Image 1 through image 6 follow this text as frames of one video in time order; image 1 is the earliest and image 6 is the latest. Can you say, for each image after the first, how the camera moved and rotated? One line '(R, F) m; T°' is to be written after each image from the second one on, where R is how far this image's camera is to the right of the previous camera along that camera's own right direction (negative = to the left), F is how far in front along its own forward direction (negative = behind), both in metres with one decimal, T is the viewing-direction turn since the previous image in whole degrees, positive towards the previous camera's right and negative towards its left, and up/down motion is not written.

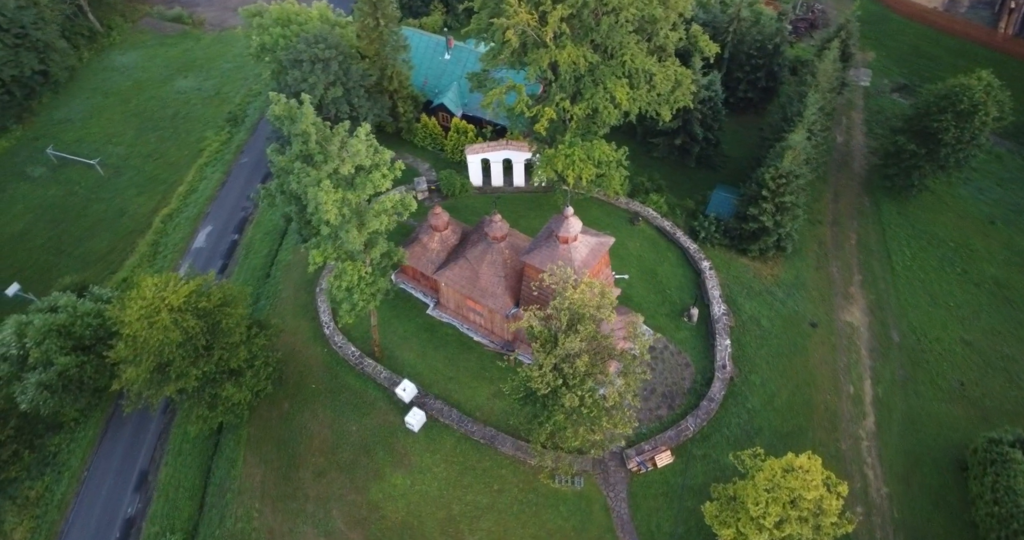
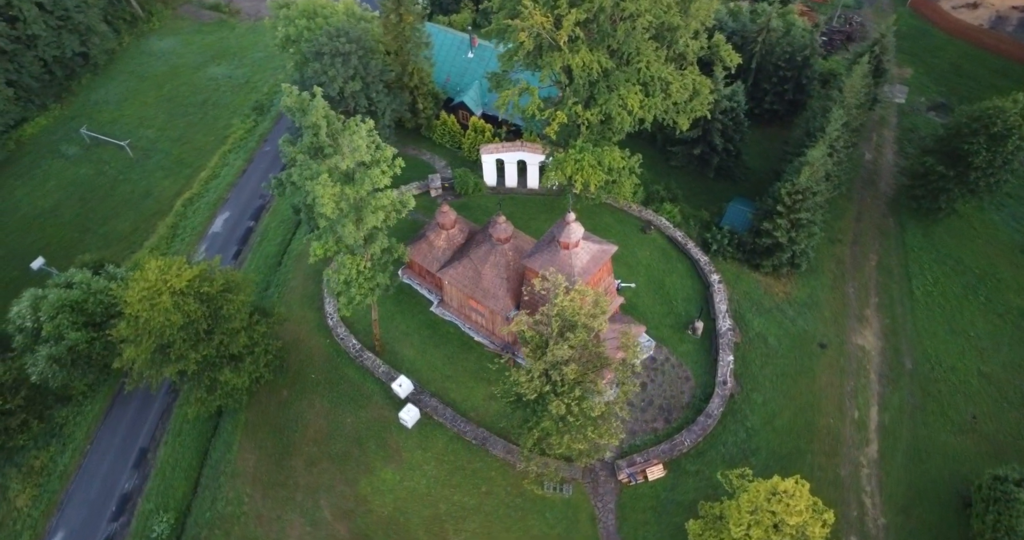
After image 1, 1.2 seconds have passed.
(+1.0, +0.1) m; -2°
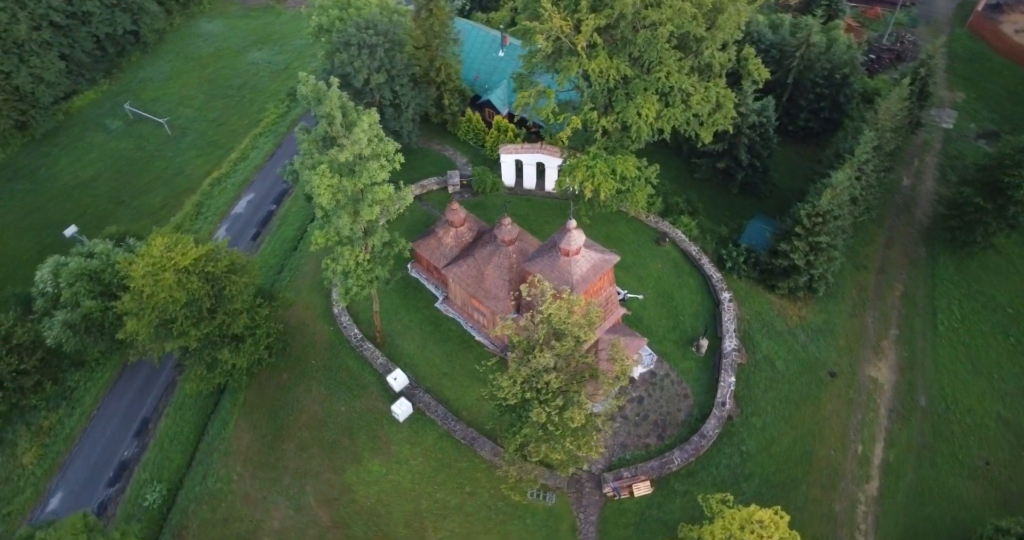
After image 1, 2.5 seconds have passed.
(+1.3, +0.2) m; -3°
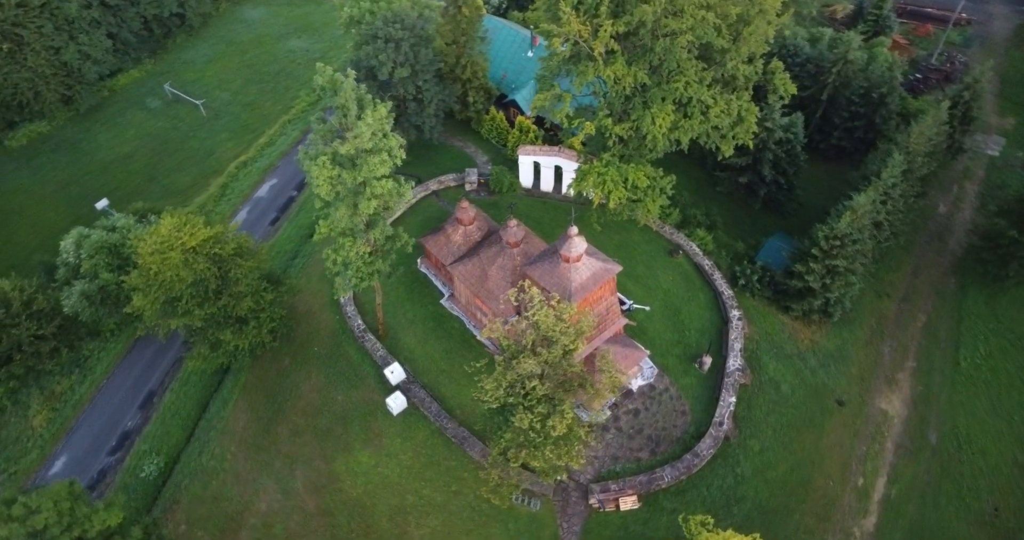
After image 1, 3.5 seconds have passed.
(+1.2, +0.1) m; -3°
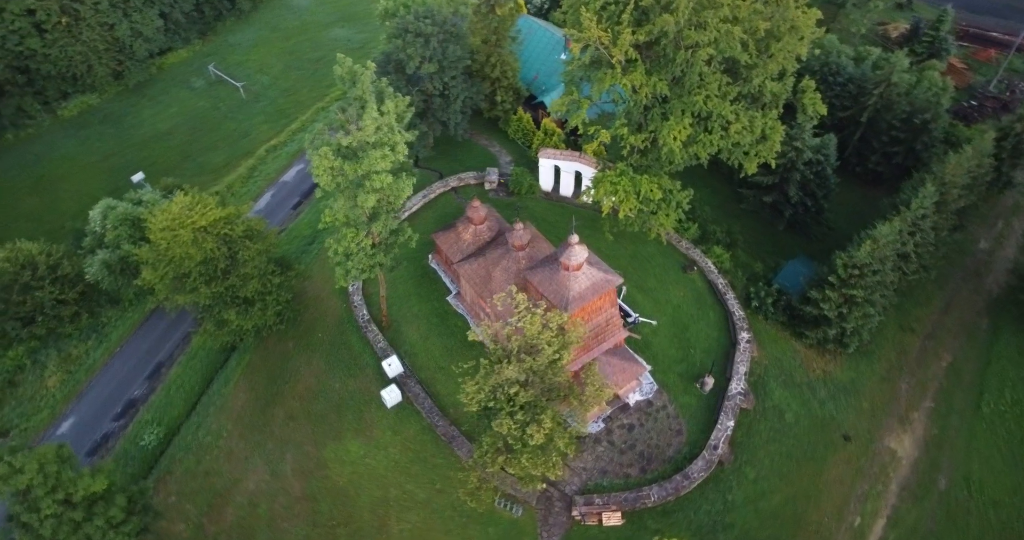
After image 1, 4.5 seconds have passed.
(+1.3, +0.2) m; -3°
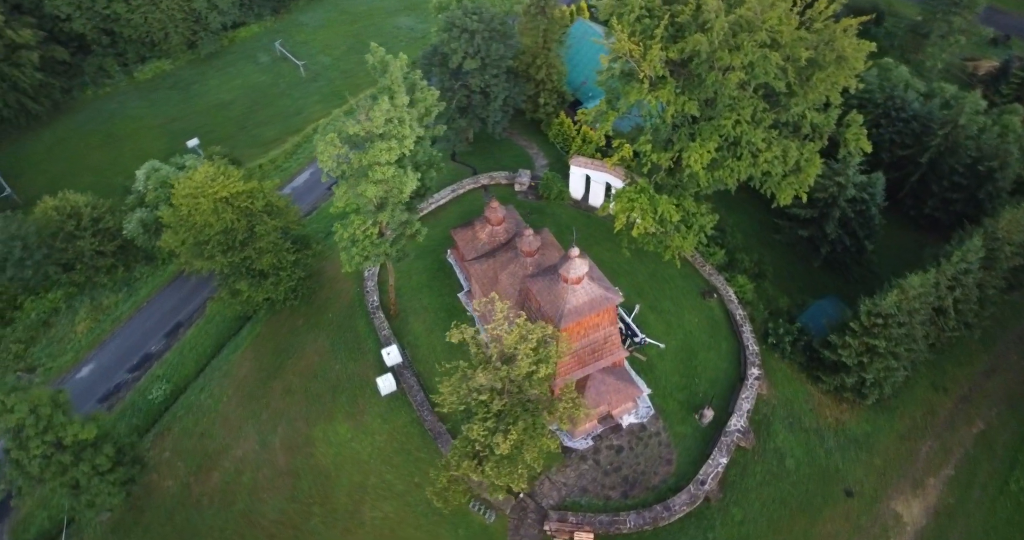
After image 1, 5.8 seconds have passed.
(+1.9, +0.2) m; -5°
